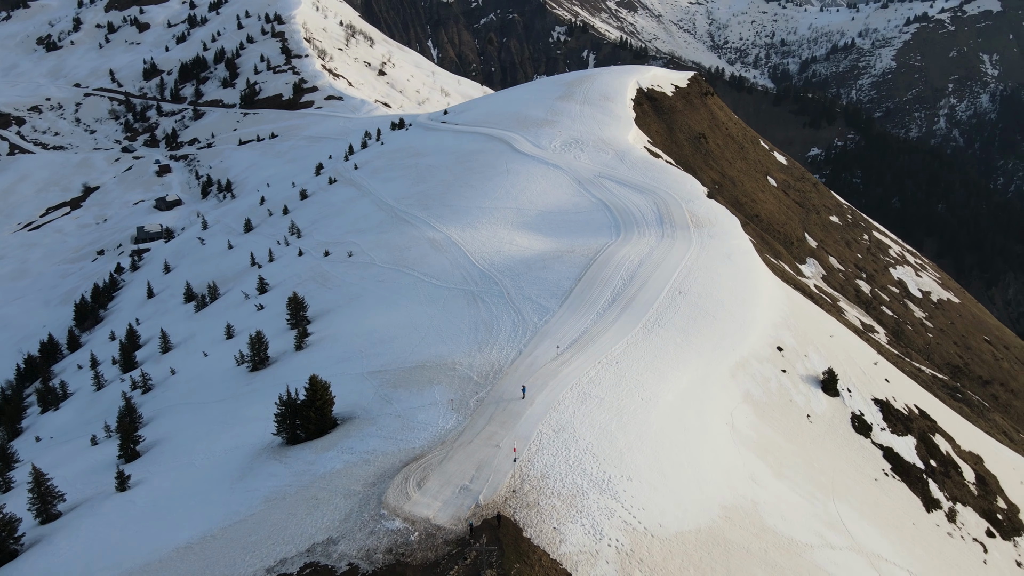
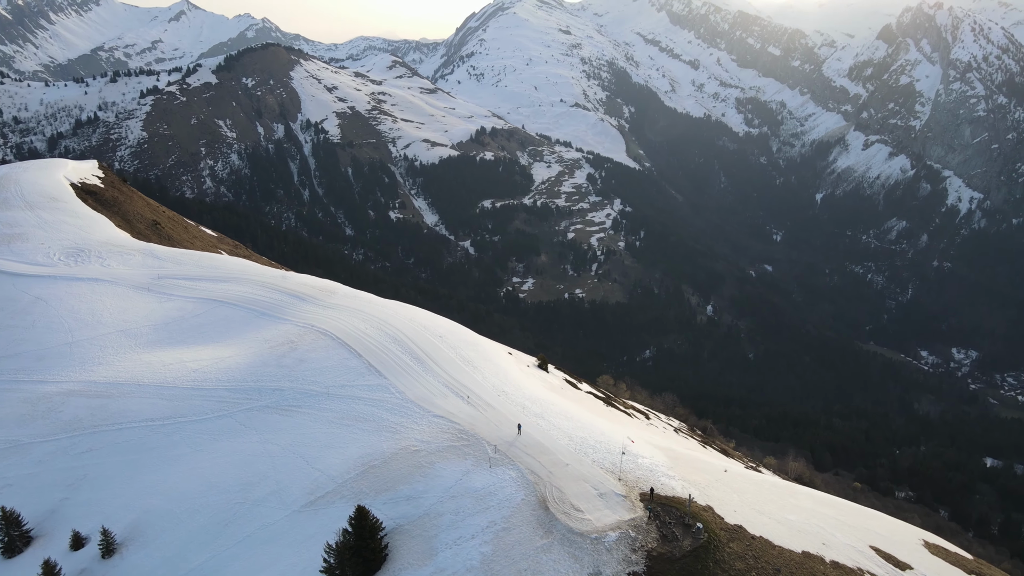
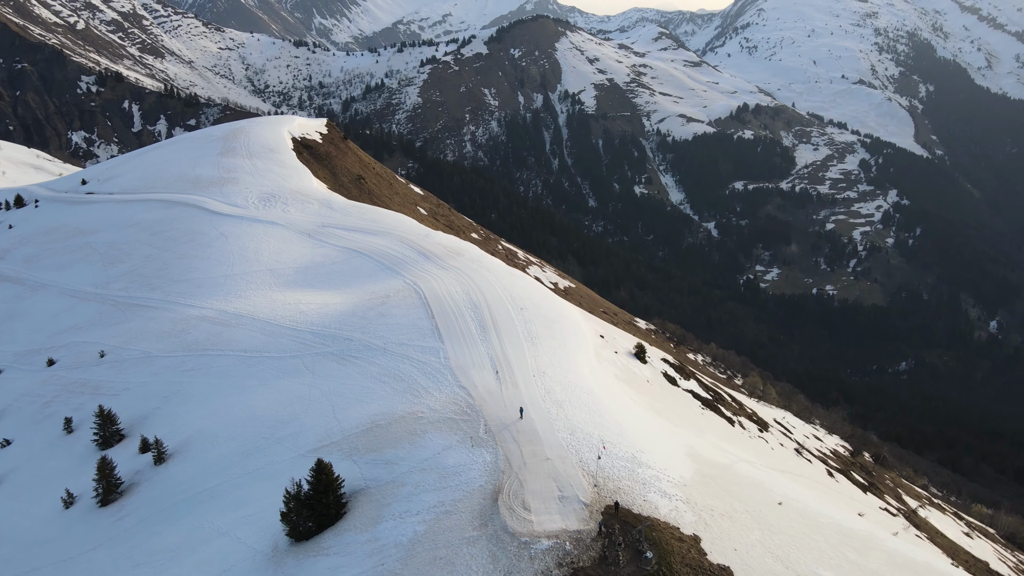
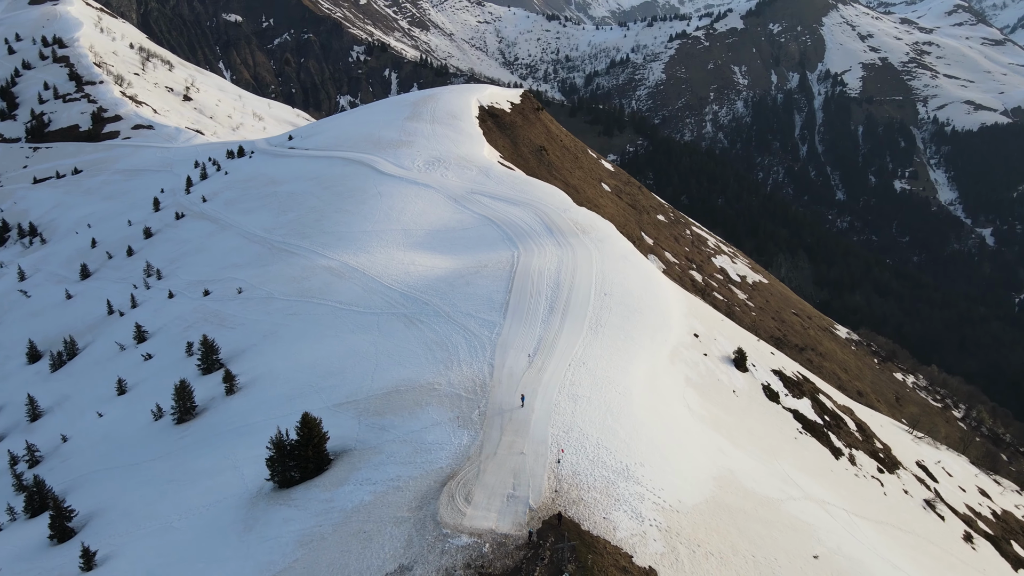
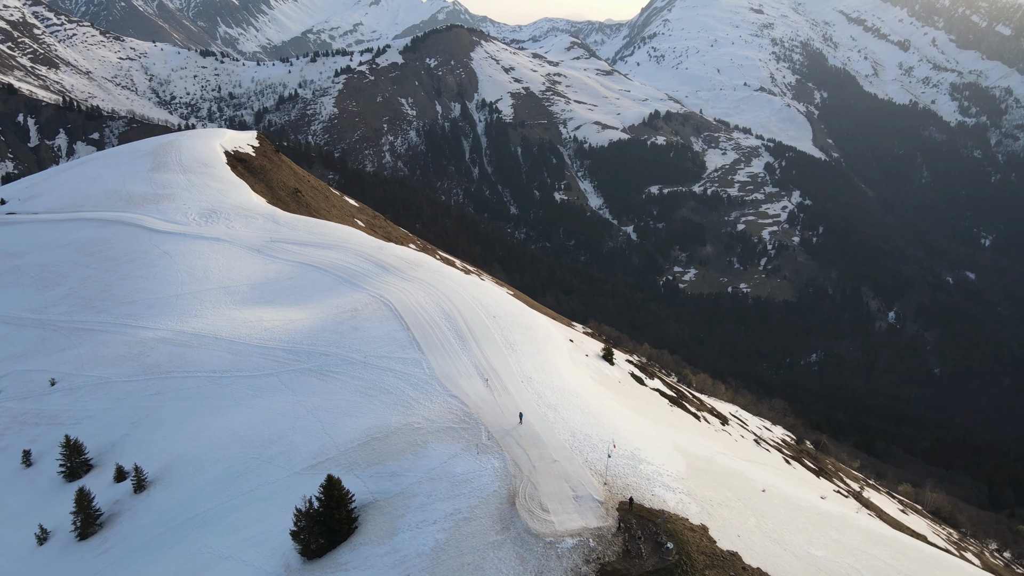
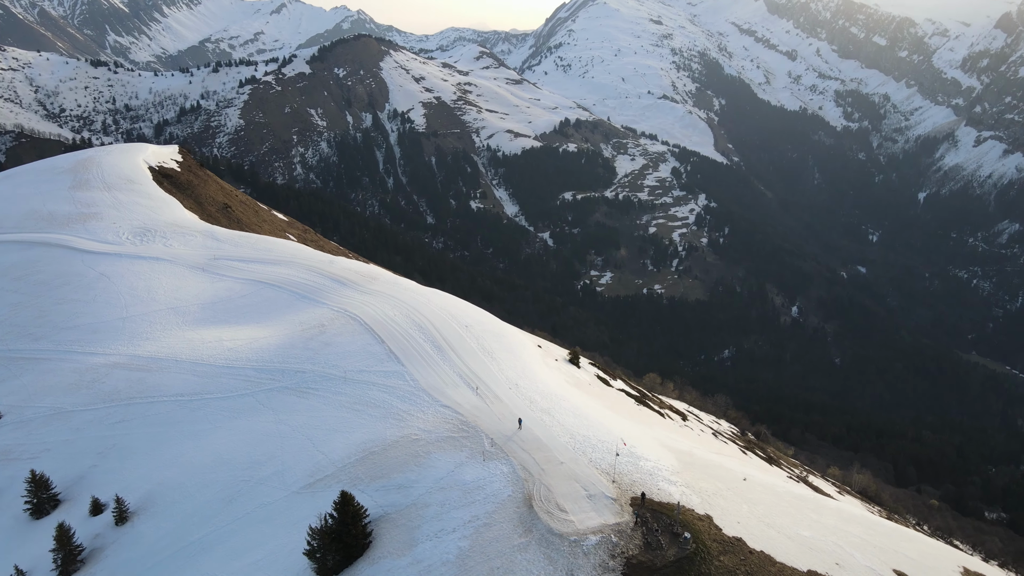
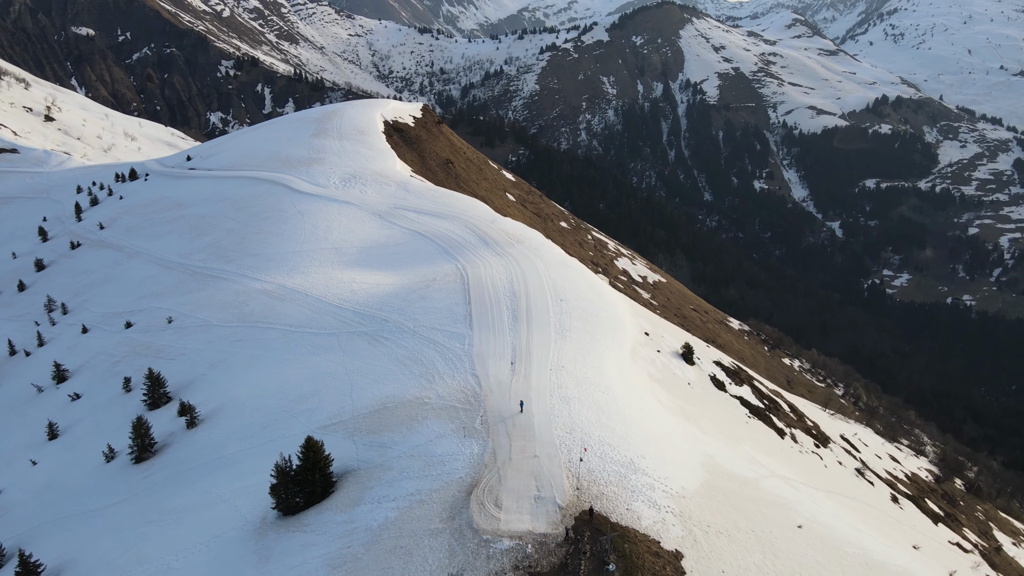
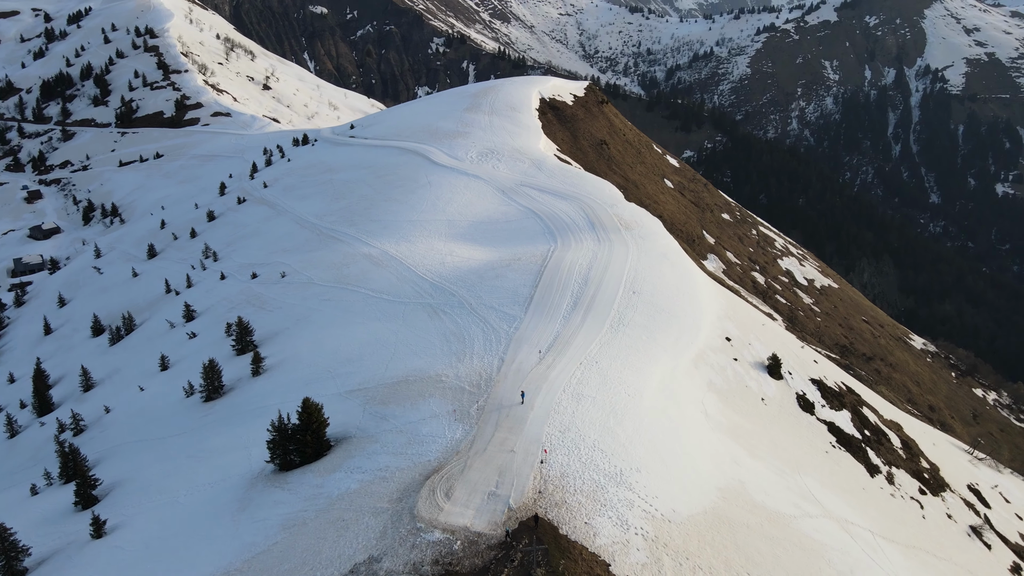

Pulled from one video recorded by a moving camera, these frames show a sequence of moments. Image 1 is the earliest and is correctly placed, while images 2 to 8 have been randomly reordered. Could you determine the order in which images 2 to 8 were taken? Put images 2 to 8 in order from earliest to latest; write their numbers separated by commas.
8, 4, 7, 3, 5, 6, 2
